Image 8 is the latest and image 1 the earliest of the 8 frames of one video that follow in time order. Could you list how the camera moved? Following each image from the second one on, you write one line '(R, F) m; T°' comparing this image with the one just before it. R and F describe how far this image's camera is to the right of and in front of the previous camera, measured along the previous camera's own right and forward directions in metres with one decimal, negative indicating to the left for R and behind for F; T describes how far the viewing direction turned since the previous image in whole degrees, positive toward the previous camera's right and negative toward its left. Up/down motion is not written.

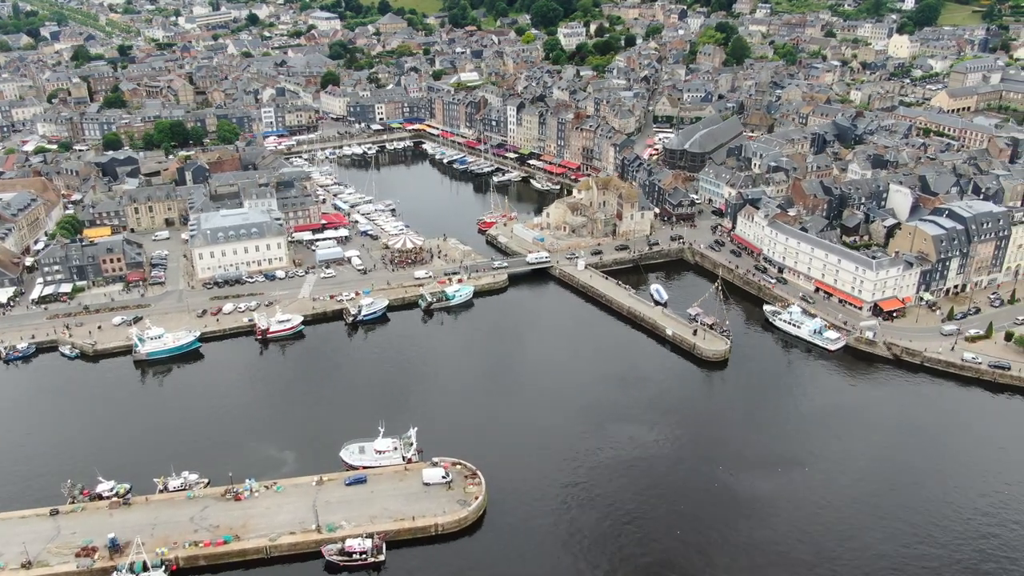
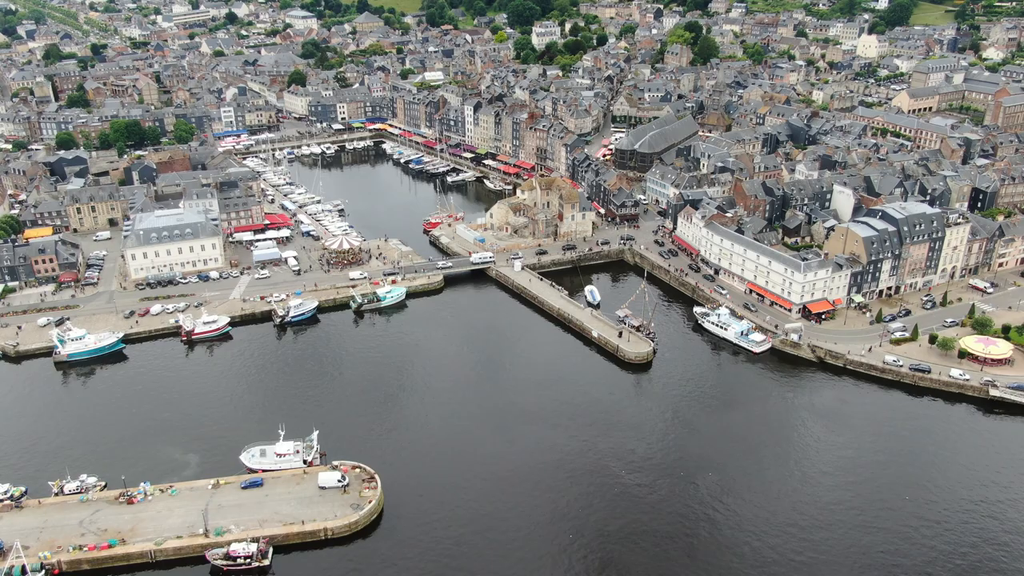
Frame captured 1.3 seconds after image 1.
(+7.3, +0.4) m; 0°
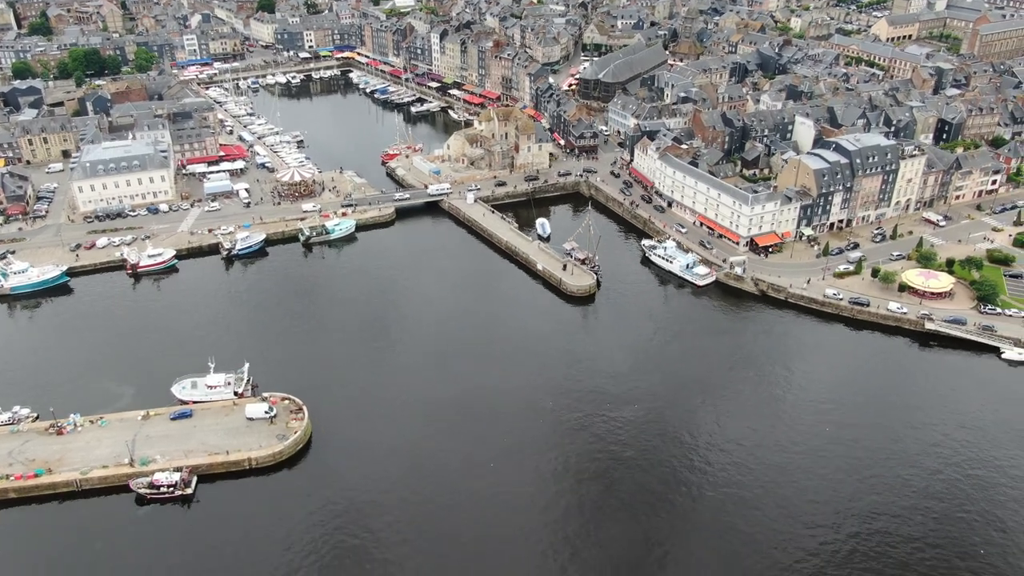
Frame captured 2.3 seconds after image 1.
(+5.2, +0.2) m; 0°
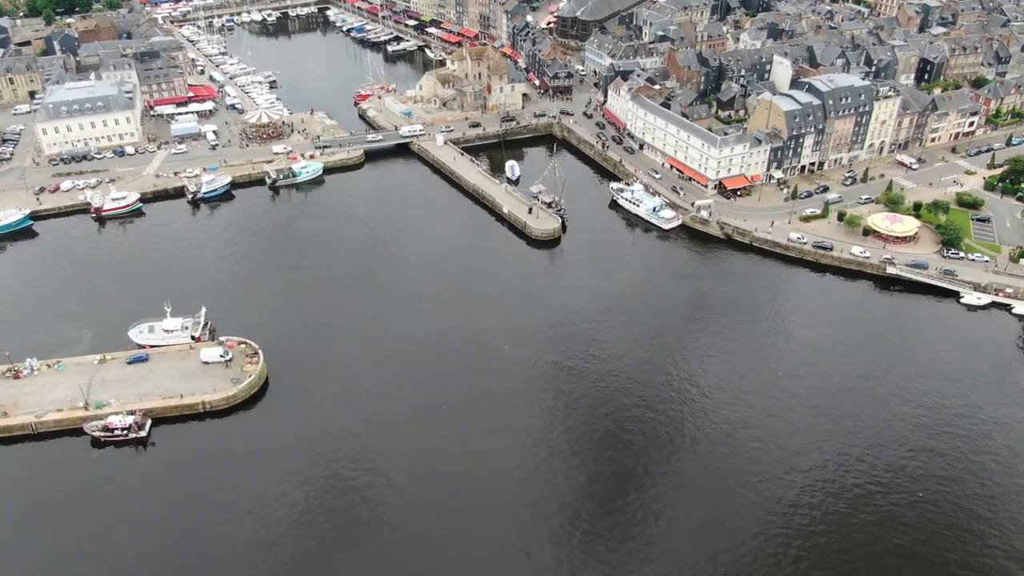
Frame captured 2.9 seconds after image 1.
(+3.3, +0.2) m; 0°
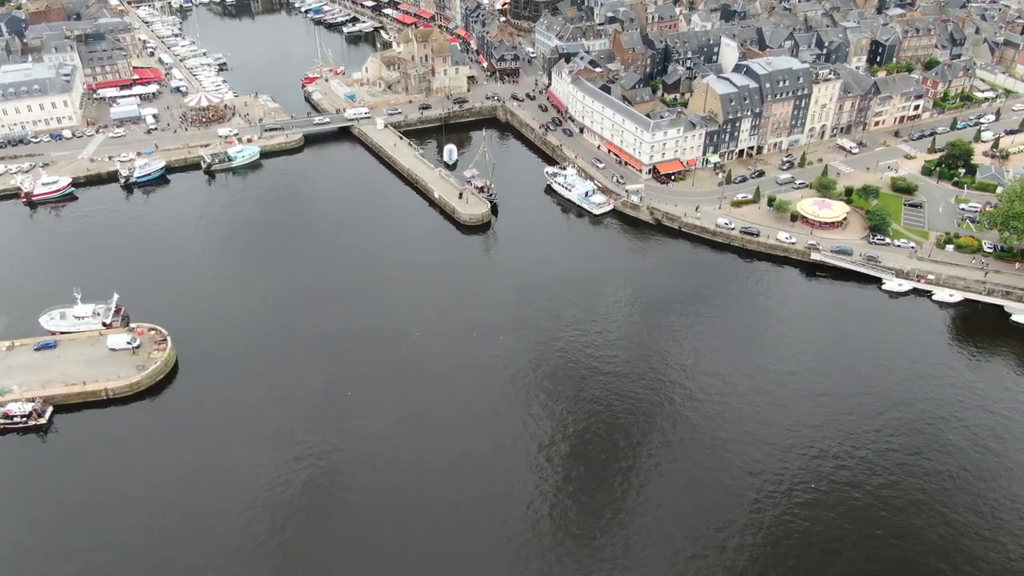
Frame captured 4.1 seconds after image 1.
(+6.6, +0.3) m; 0°
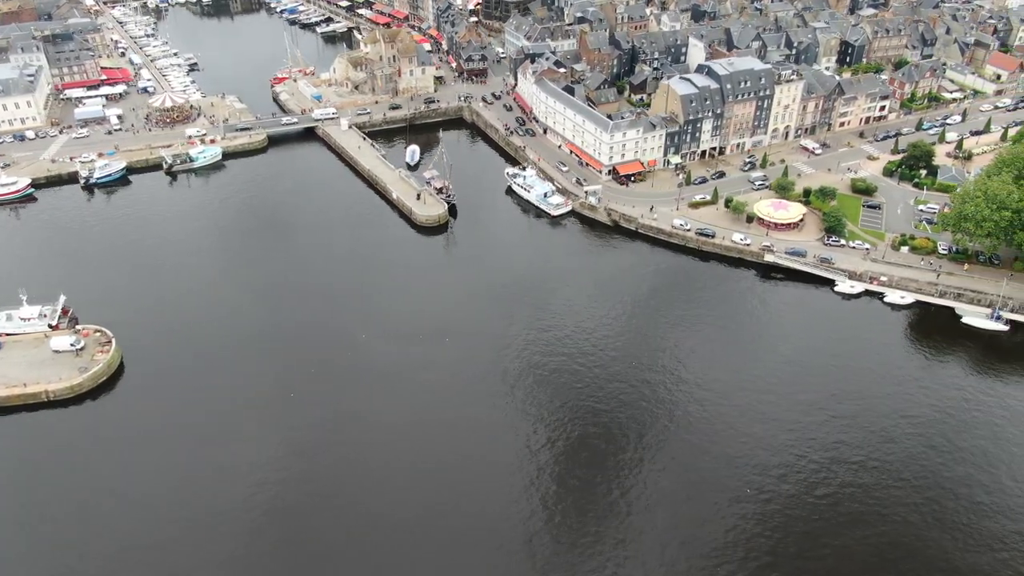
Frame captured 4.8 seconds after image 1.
(+4.0, +0.2) m; 0°
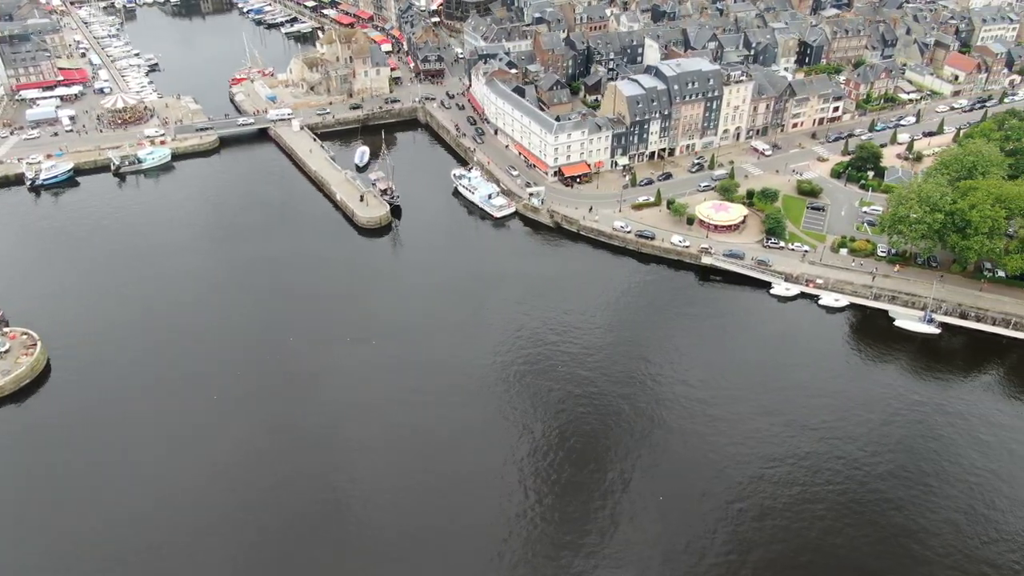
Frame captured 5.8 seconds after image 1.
(+5.3, +0.3) m; 0°
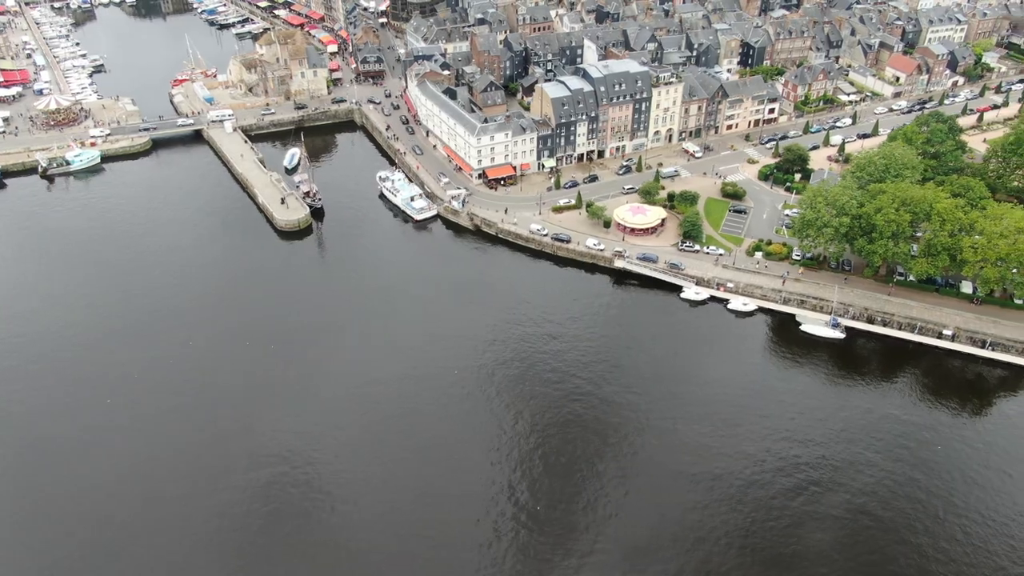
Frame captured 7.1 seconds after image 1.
(+7.3, +0.4) m; 0°
